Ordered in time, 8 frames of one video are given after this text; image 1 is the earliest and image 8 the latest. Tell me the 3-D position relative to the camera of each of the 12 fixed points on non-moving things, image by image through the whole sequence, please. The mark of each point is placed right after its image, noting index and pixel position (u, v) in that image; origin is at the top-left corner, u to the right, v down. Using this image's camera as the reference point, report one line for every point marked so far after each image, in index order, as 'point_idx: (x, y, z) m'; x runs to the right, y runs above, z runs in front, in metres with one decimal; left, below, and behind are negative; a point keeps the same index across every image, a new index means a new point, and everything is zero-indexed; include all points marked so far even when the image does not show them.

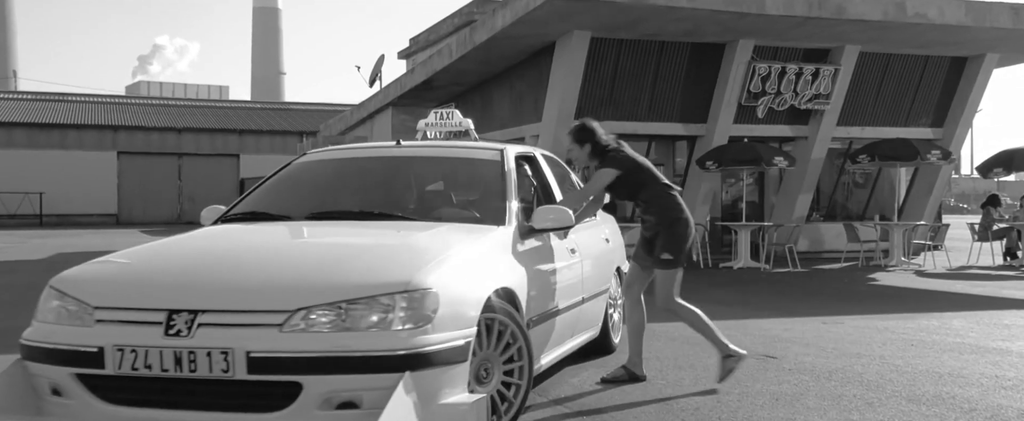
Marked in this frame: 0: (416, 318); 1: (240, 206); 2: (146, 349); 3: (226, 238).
0: (-0.4, -0.4, +3.4) m
1: (-1.6, 0.0, +5.0) m
2: (-1.4, -0.5, +3.2) m
3: (-1.4, -0.1, +4.1) m
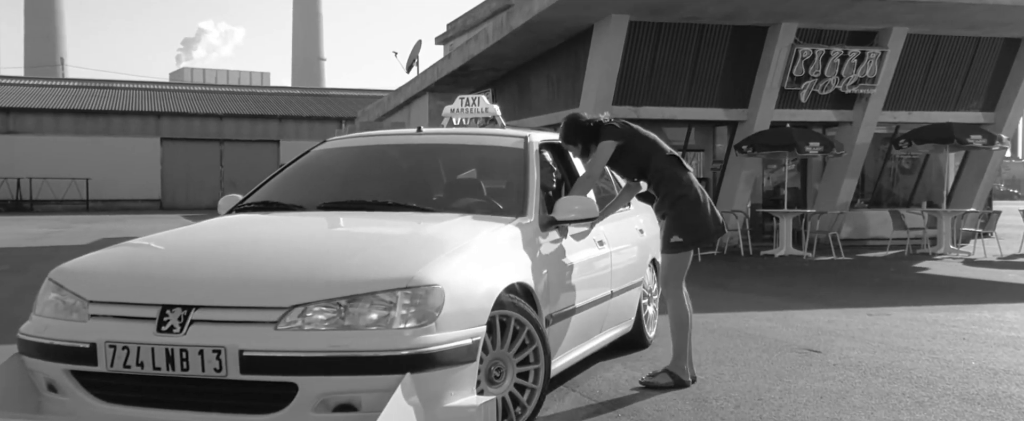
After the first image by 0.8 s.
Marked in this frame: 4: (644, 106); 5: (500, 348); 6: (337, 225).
0: (-0.3, -0.4, +3.3) m
1: (-1.4, +0.1, +4.9) m
2: (-1.3, -0.5, +3.1) m
3: (-1.2, -0.1, +4.0) m
4: (+2.5, +1.9, +16.5) m
5: (0.0, -0.6, +3.8) m
6: (-0.8, -0.1, +4.1) m
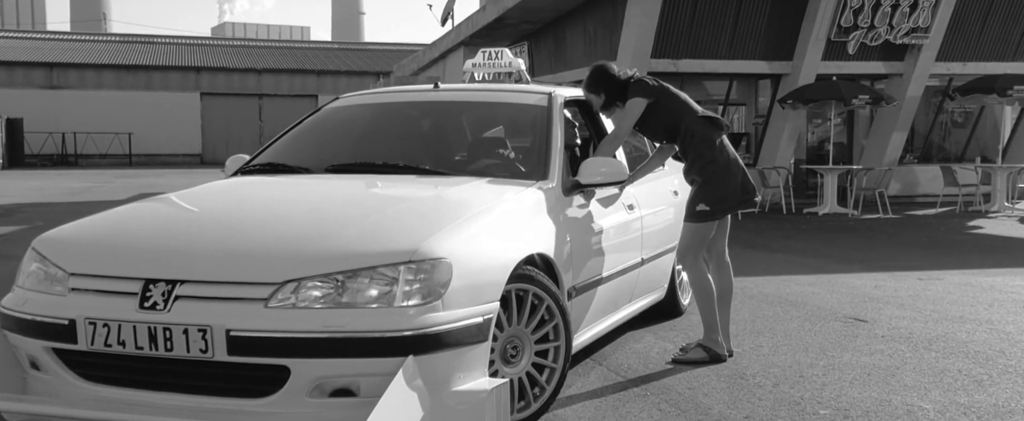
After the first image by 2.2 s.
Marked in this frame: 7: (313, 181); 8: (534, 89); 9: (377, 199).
0: (-0.3, -0.3, +3.0) m
1: (-1.3, +0.3, +4.6) m
2: (-1.3, -0.4, +2.9) m
3: (-1.2, +0.1, +3.7) m
4: (+3.1, +2.7, +16.0) m
5: (0.0, -0.4, +3.5) m
6: (-0.7, +0.1, +3.8) m
7: (-0.9, +0.1, +4.0) m
8: (+0.1, +0.7, +4.8) m
9: (-0.6, 0.0, +3.6) m
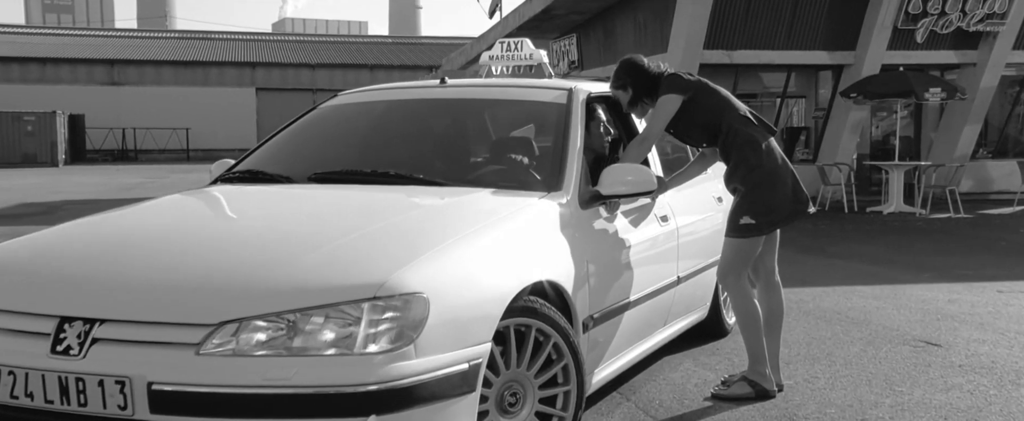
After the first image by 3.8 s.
0: (-0.3, -0.3, +2.4) m
1: (-1.2, +0.2, +4.1) m
2: (-1.3, -0.4, +2.4) m
3: (-1.1, 0.0, +3.2) m
4: (+3.9, +2.7, +15.2) m
5: (0.0, -0.5, +2.9) m
6: (-0.7, 0.0, +3.3) m
7: (-0.9, +0.1, +3.5) m
8: (+0.2, +0.6, +4.2) m
9: (-0.5, 0.0, +3.0) m
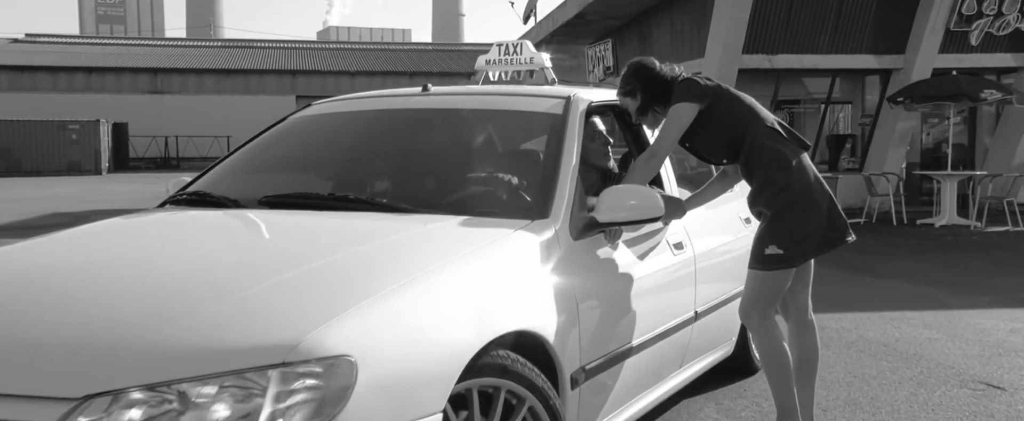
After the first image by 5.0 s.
0: (-0.4, -0.4, +1.9) m
1: (-1.2, +0.1, +3.7) m
2: (-1.4, -0.5, +1.9) m
3: (-1.2, -0.1, +2.8) m
4: (+4.4, +2.5, +14.5) m
5: (-0.1, -0.6, +2.4) m
6: (-0.8, -0.1, +2.8) m
7: (-0.9, 0.0, +3.0) m
8: (+0.2, +0.5, +3.7) m
9: (-0.6, -0.1, +2.5) m
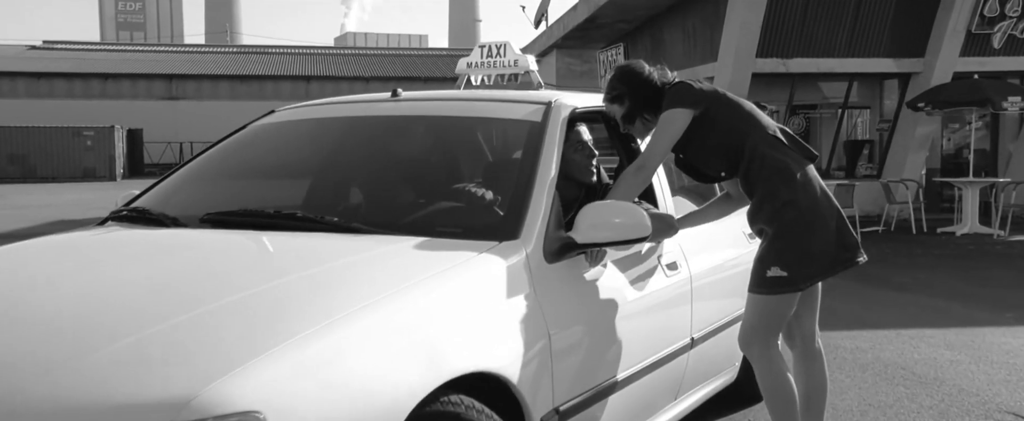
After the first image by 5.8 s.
0: (-0.6, -0.5, +1.6) m
1: (-1.3, +0.1, +3.4) m
2: (-1.6, -0.6, +1.6) m
3: (-1.3, -0.2, +2.5) m
4: (+4.5, +2.4, +14.1) m
5: (-0.2, -0.7, +2.0) m
6: (-0.9, -0.1, +2.5) m
7: (-1.0, -0.1, +2.7) m
8: (+0.1, +0.4, +3.4) m
9: (-0.7, -0.2, +2.2) m
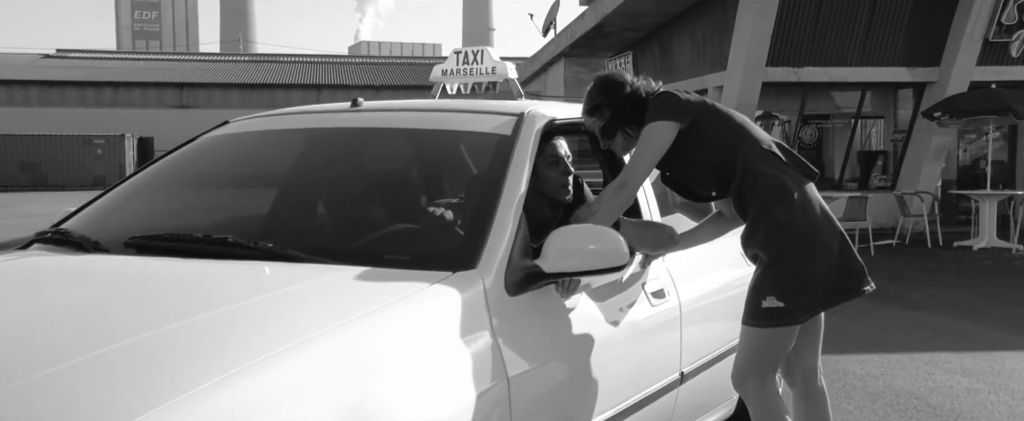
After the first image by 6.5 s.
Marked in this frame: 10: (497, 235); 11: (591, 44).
0: (-0.7, -0.5, +1.3) m
1: (-1.4, 0.0, +3.1) m
2: (-1.7, -0.6, +1.4) m
3: (-1.4, -0.2, +2.2) m
4: (+4.6, +2.2, +13.7) m
5: (-0.3, -0.7, +1.7) m
6: (-1.0, -0.2, +2.2) m
7: (-1.1, -0.2, +2.4) m
8: (0.0, +0.4, +3.1) m
9: (-0.9, -0.2, +1.9) m
10: (0.0, -0.1, +2.5) m
11: (+1.7, +3.6, +19.1) m
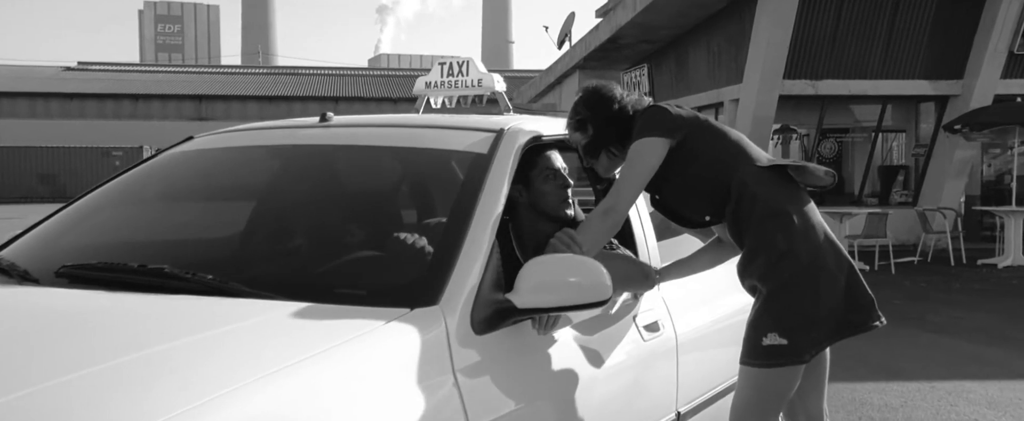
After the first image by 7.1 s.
0: (-0.8, -0.6, +1.1) m
1: (-1.5, -0.1, +2.9) m
2: (-1.8, -0.7, +1.1) m
3: (-1.5, -0.3, +2.0) m
4: (+4.7, +2.0, +13.4) m
5: (-0.4, -0.8, +1.5) m
6: (-1.1, -0.3, +2.0) m
7: (-1.2, -0.2, +2.2) m
8: (-0.1, +0.3, +2.8) m
9: (-0.9, -0.3, +1.7) m
10: (-0.1, -0.1, +2.2) m
11: (+2.0, +3.3, +18.8) m
